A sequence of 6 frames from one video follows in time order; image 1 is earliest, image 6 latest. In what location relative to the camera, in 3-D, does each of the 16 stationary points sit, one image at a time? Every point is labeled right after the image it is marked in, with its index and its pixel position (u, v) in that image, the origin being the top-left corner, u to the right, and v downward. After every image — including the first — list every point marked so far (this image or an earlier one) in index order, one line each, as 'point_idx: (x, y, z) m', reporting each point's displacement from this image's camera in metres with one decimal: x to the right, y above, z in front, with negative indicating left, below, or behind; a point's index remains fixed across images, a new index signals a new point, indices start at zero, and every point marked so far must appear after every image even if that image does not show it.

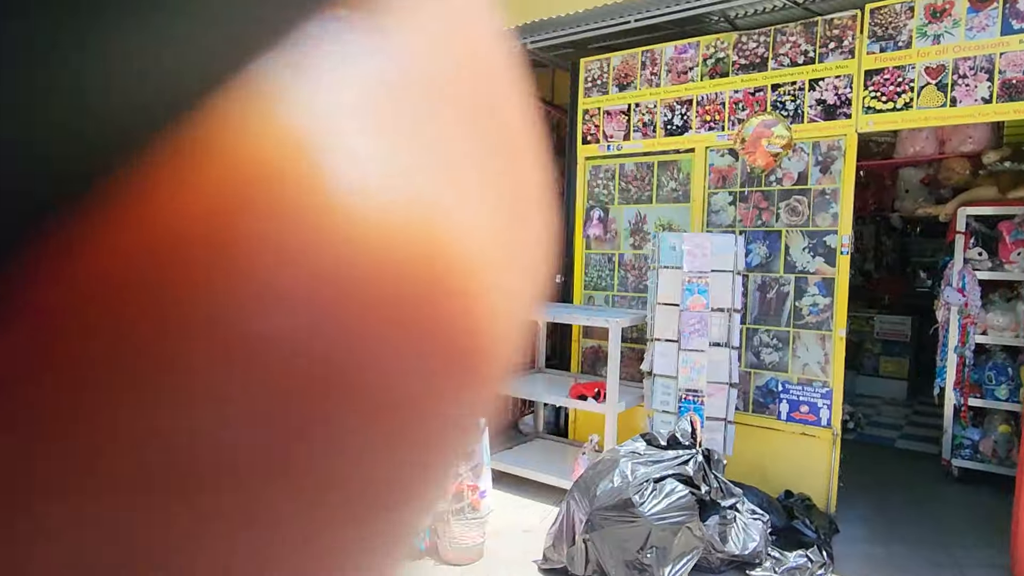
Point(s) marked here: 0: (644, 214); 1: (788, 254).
0: (+1.0, +0.6, +4.7) m
1: (+1.8, +0.2, +4.1) m
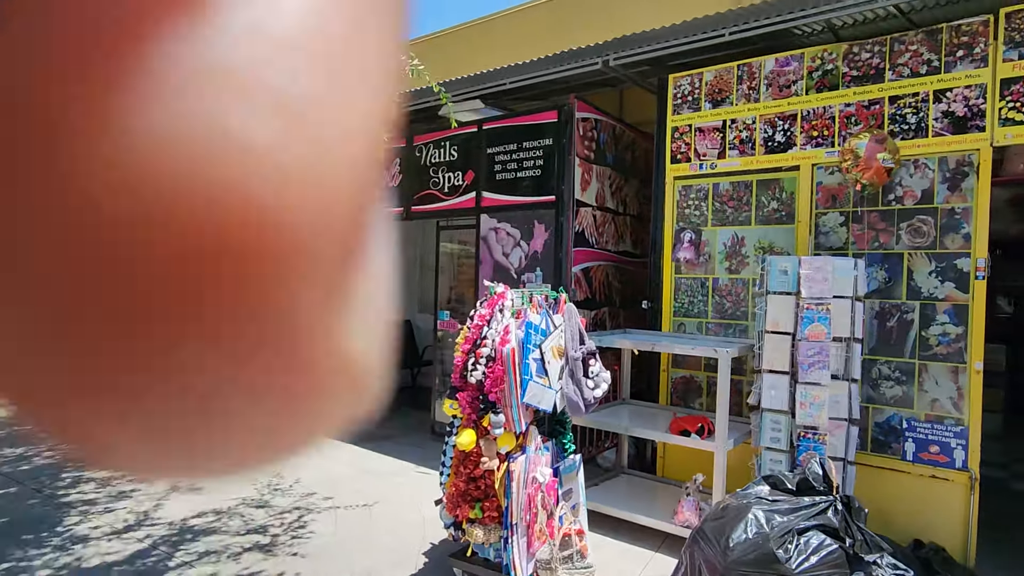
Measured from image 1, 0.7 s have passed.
0: (+1.6, +0.4, +4.4) m
1: (+2.4, +0.1, +3.7) m
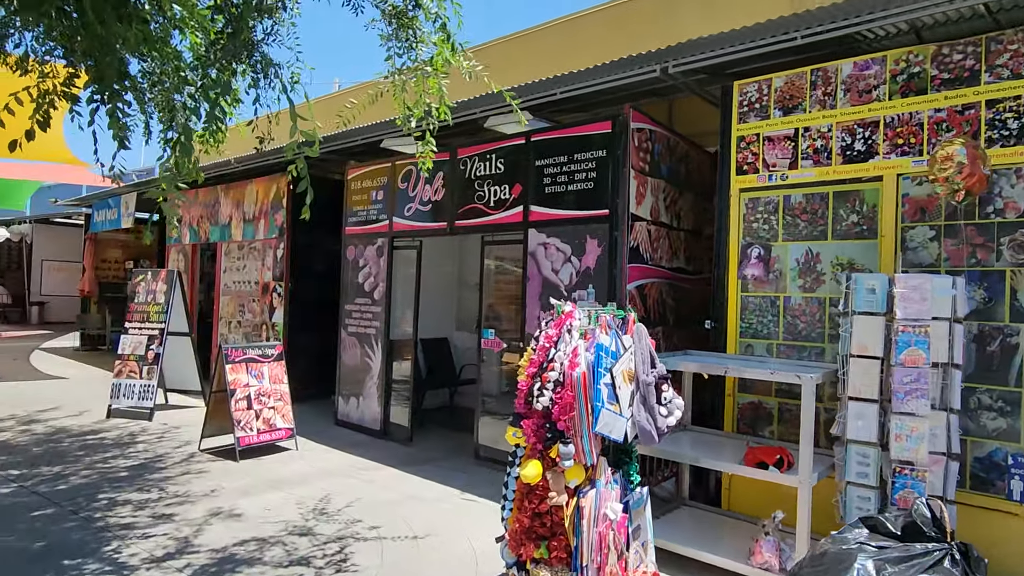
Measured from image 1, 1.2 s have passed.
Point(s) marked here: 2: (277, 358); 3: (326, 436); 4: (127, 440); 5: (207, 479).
0: (+2.0, +0.2, +4.1) m
1: (+2.7, -0.1, +3.4) m
2: (-2.4, -0.7, +6.3) m
3: (-2.1, -1.6, +6.9) m
4: (-3.9, -1.5, +6.3) m
5: (-2.6, -1.6, +5.2) m
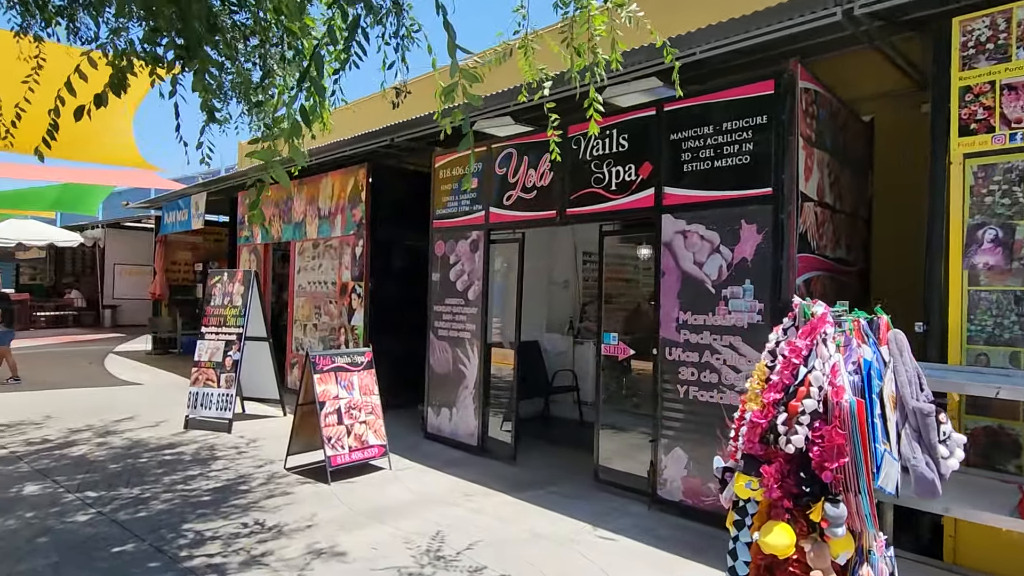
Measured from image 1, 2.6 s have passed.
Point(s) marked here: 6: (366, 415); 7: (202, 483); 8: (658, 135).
0: (+2.8, +0.3, +3.1) m
1: (+3.5, 0.0, +2.4) m
2: (-1.3, -0.7, +5.6) m
3: (-0.9, -1.6, +6.3) m
4: (-2.8, -1.6, +5.8) m
5: (-1.6, -1.6, +4.6) m
6: (-1.3, -1.1, +5.5) m
7: (-2.5, -1.6, +5.1) m
8: (+1.1, +1.2, +4.7) m
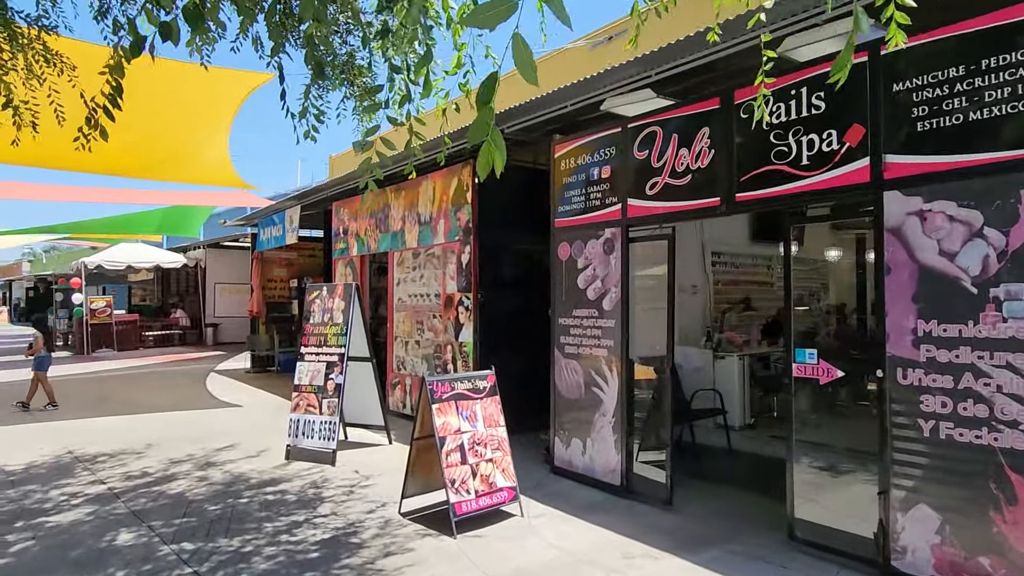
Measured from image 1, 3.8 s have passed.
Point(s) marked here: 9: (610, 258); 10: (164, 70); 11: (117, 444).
0: (+3.6, +0.3, +1.7) m
1: (+4.2, +0.1, +0.9) m
2: (-0.2, -0.8, +4.8) m
3: (+0.3, -1.7, +5.3) m
4: (-1.6, -1.7, +5.1) m
5: (-0.5, -1.7, +3.8) m
6: (-0.1, -1.2, +4.6) m
7: (-1.4, -1.7, +4.4) m
8: (+2.1, +1.1, +3.6) m
9: (+0.8, +0.2, +5.2) m
10: (-4.1, +2.5, +7.3) m
11: (-4.4, -1.7, +6.9) m
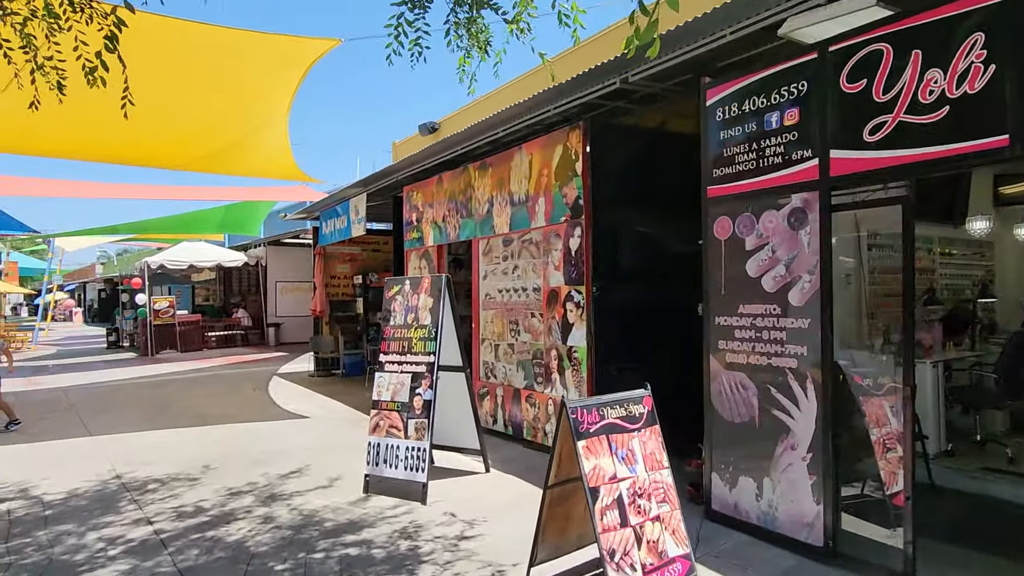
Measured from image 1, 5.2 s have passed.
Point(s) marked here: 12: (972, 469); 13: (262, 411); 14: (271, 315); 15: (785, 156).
0: (+4.2, +0.4, +0.1) m
1: (+4.8, +0.2, -0.8) m
2: (+0.8, -0.7, +3.4) m
3: (+1.3, -1.6, +4.0) m
4: (-0.7, -1.6, +3.9) m
5: (+0.3, -1.6, +2.5) m
6: (+0.8, -1.1, +3.3) m
7: (-0.5, -1.7, +3.2) m
8: (+2.8, +1.2, +2.1) m
9: (+1.8, +0.3, +3.8) m
10: (-3.0, +2.6, +6.2) m
11: (-3.3, -1.7, +6.0) m
12: (+3.7, -1.5, +5.1) m
13: (-3.5, -1.7, +8.9) m
14: (-7.1, -0.8, +18.3) m
15: (+1.7, +0.8, +3.9) m
